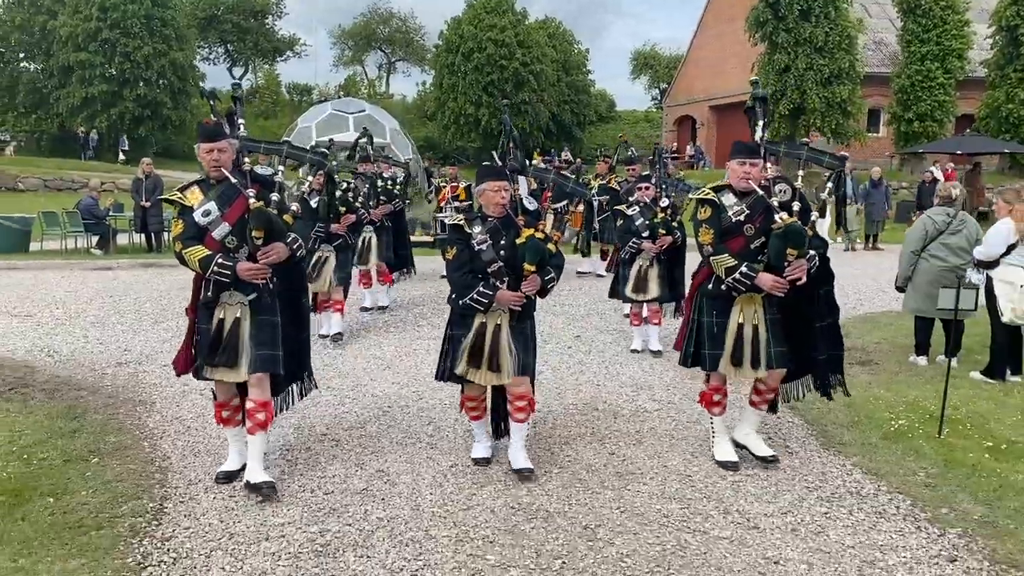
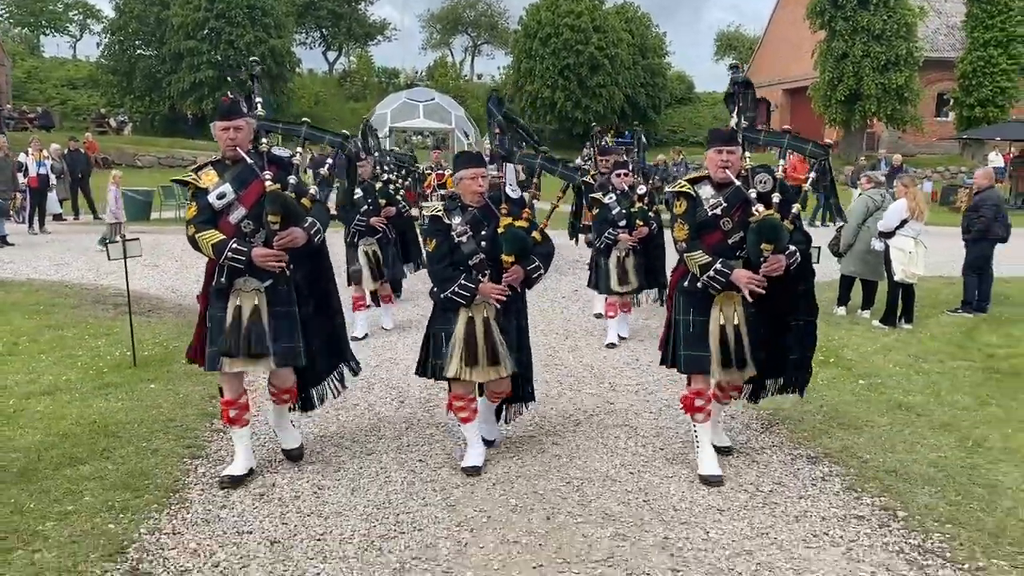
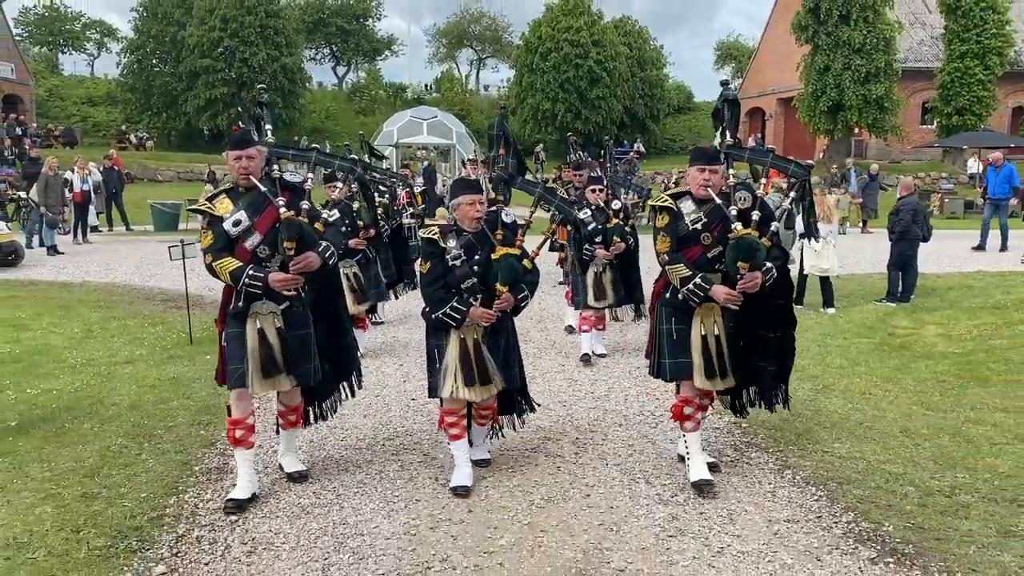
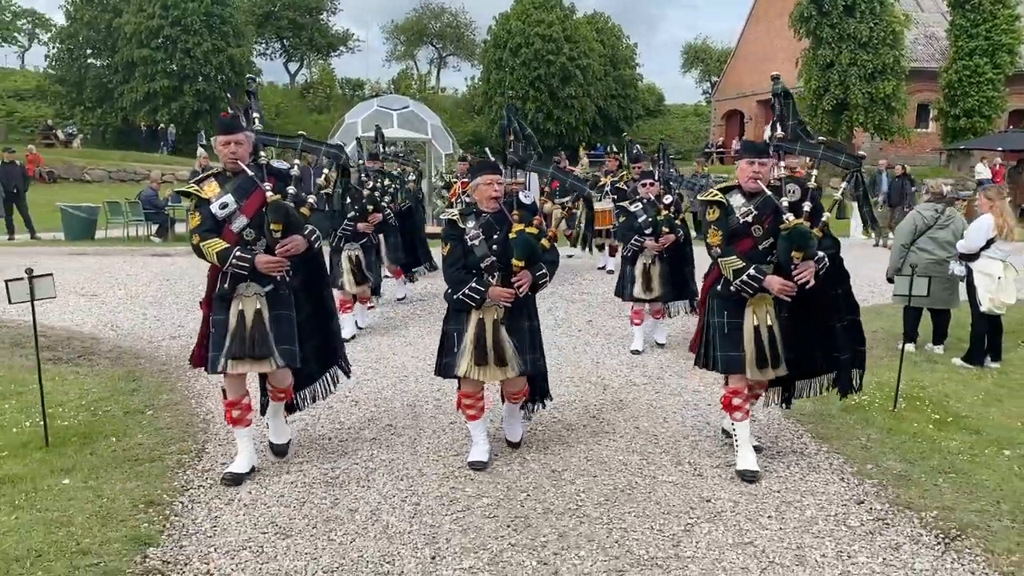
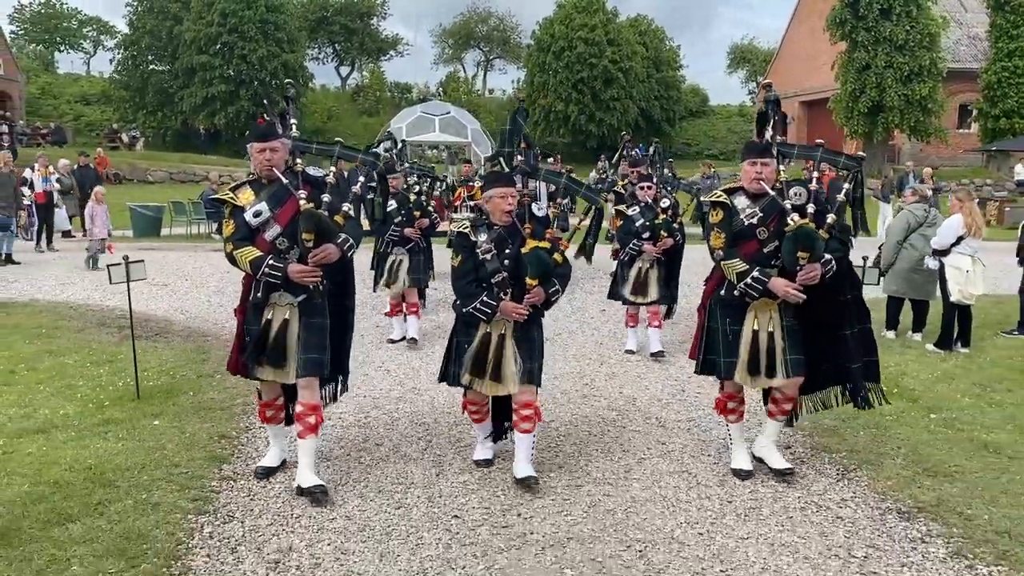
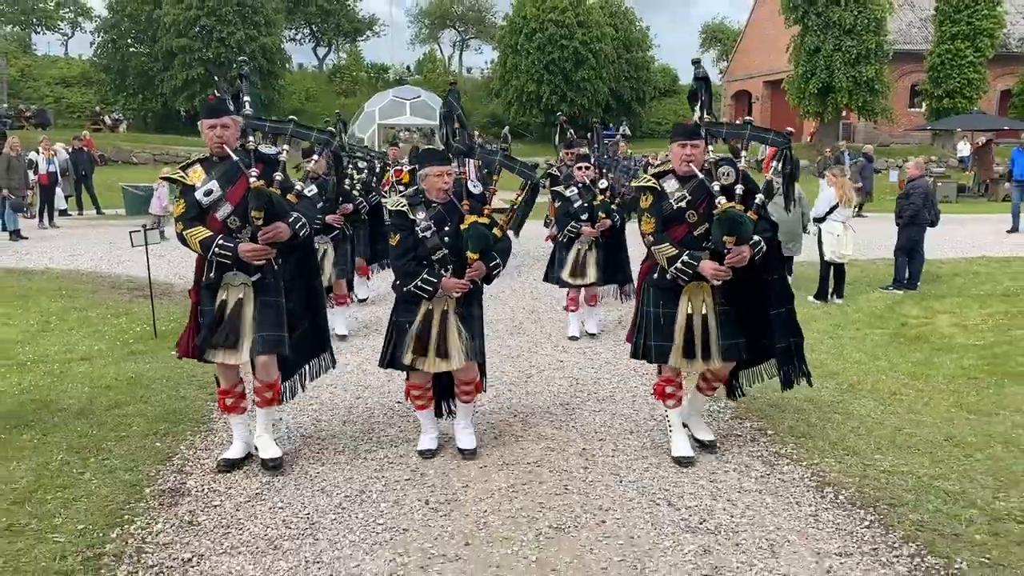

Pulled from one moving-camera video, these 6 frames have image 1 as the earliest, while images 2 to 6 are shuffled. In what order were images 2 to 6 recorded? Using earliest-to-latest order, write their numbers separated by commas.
4, 5, 2, 6, 3
